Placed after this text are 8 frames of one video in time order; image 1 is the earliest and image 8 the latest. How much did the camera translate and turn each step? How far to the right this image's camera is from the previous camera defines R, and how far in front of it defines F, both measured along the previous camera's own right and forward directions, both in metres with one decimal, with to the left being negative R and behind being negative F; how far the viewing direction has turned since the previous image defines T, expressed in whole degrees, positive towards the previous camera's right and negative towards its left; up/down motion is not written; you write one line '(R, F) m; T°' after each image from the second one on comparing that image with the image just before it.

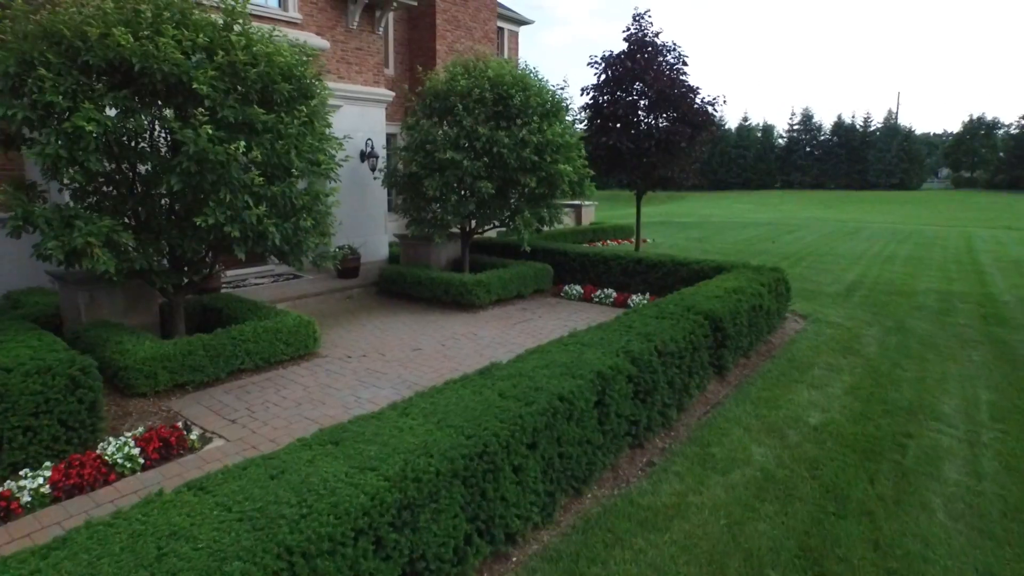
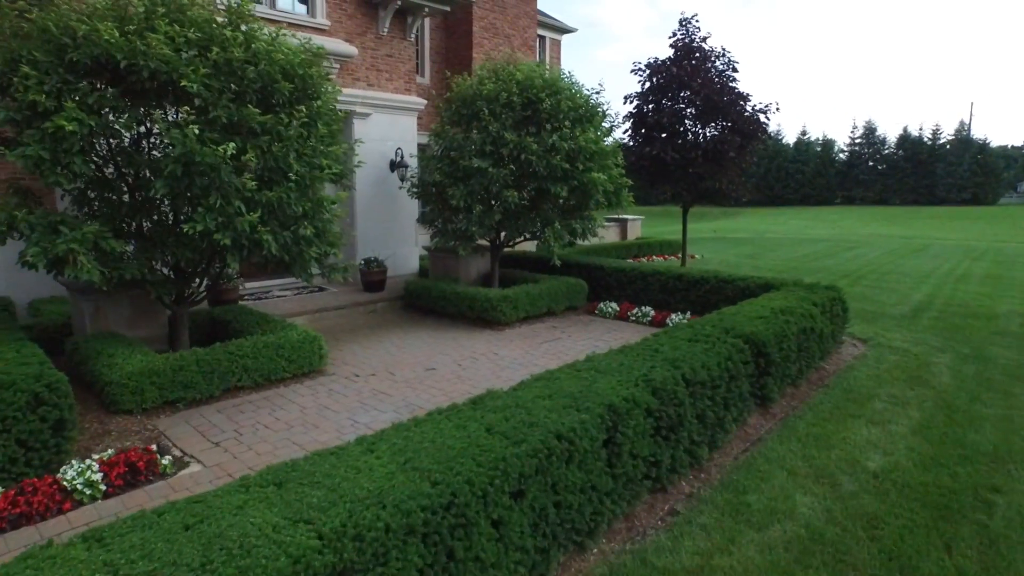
(+0.3, +0.6) m; -5°
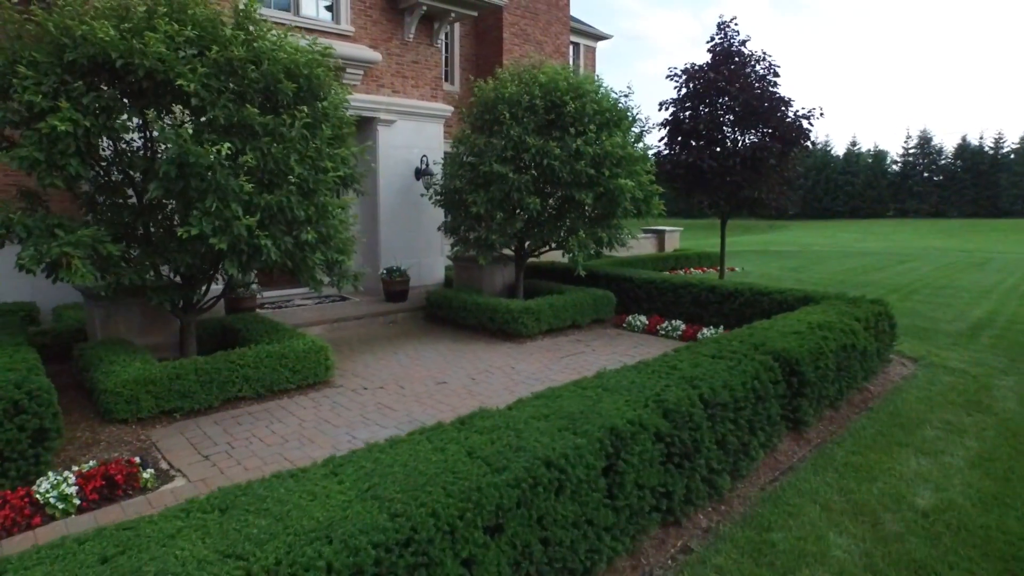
(+0.3, +0.4) m; -4°
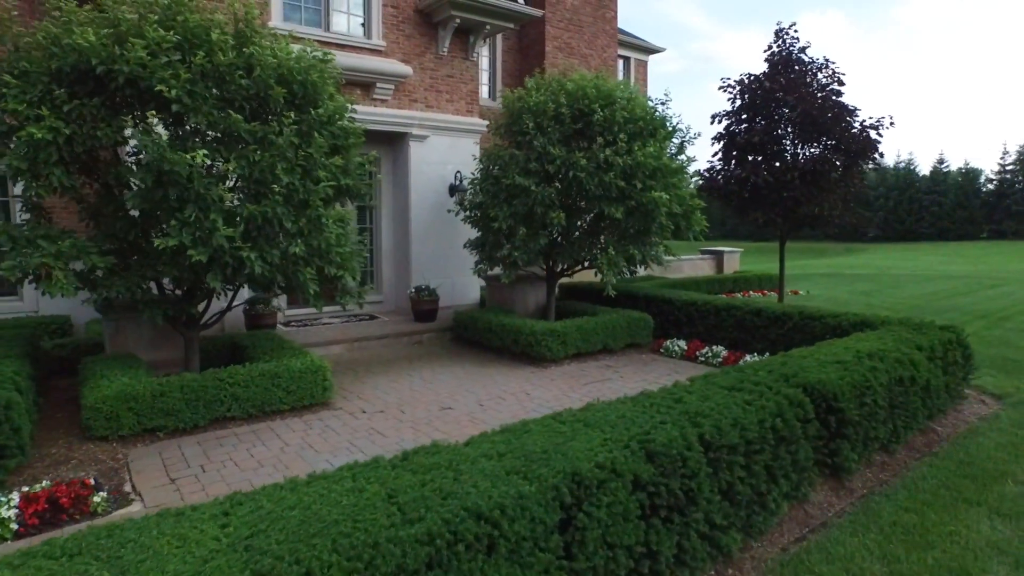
(+0.6, +0.5) m; -6°
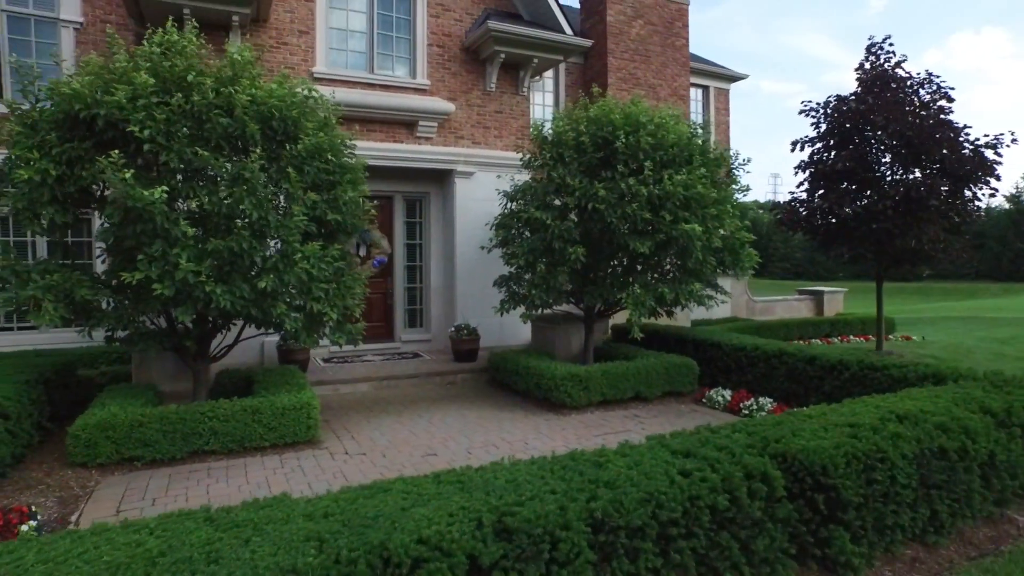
(+1.2, +0.6) m; -11°
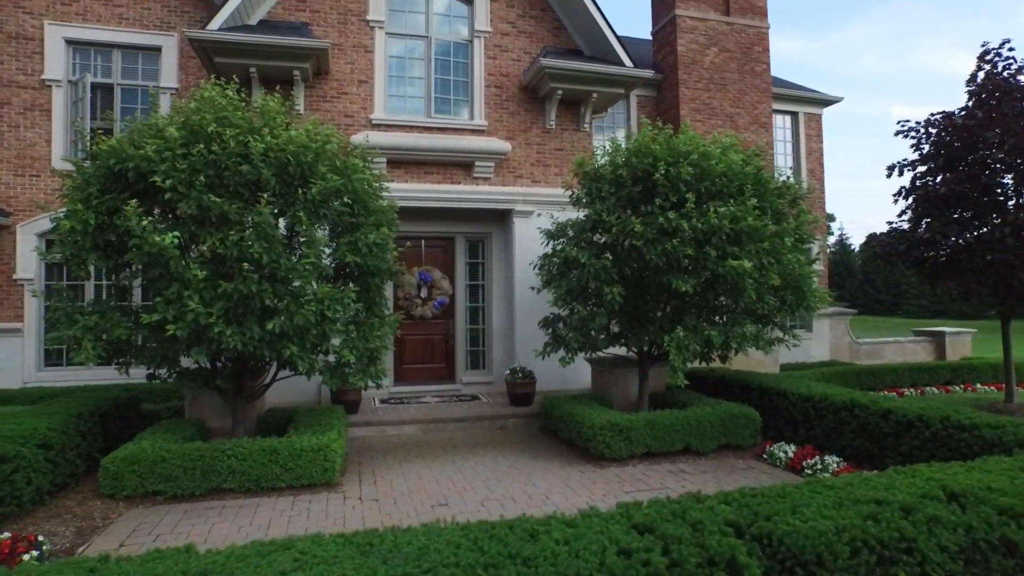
(+0.9, +0.4) m; -11°
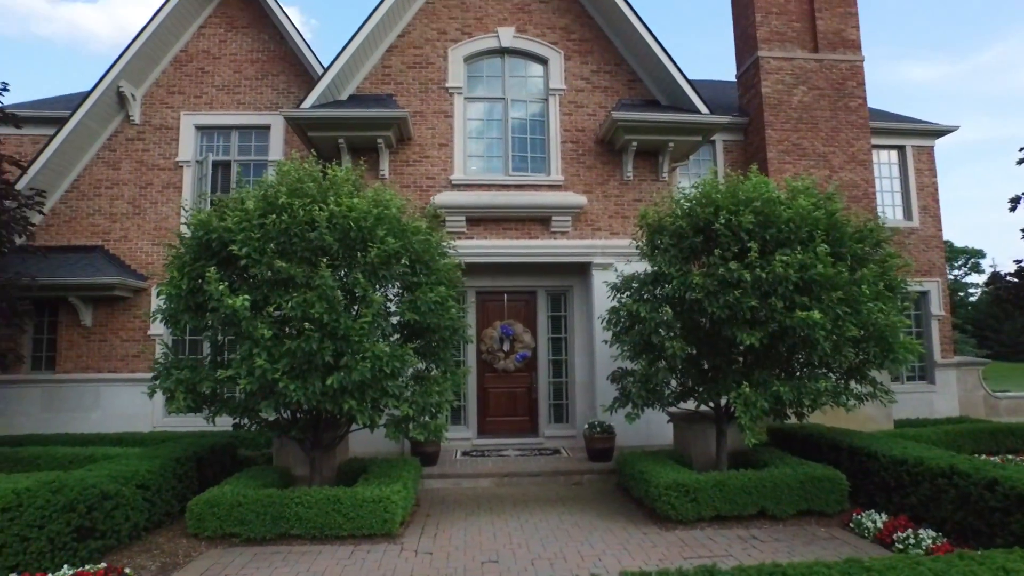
(+0.6, 0.0) m; -11°
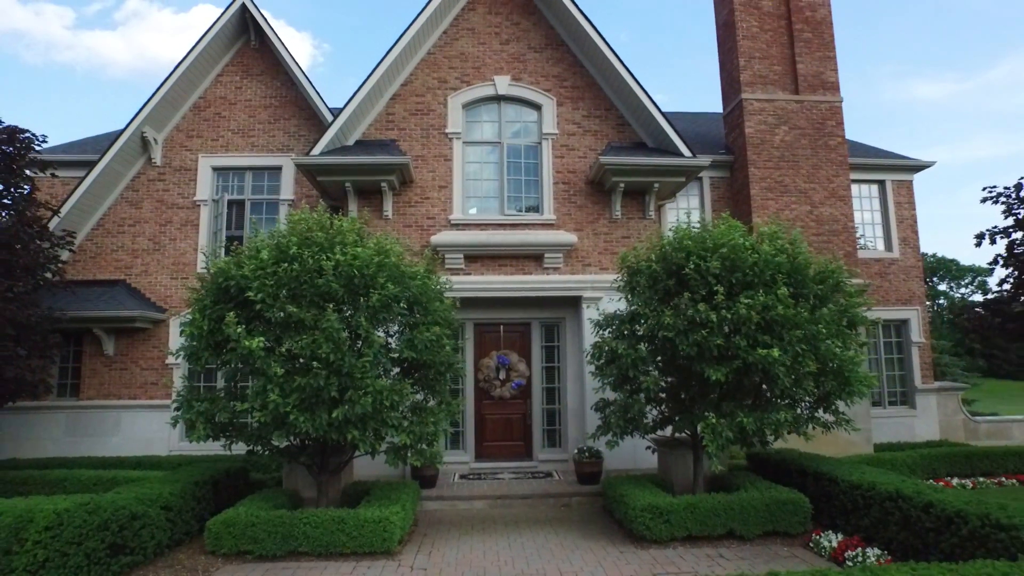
(+0.2, -0.7) m; -1°
